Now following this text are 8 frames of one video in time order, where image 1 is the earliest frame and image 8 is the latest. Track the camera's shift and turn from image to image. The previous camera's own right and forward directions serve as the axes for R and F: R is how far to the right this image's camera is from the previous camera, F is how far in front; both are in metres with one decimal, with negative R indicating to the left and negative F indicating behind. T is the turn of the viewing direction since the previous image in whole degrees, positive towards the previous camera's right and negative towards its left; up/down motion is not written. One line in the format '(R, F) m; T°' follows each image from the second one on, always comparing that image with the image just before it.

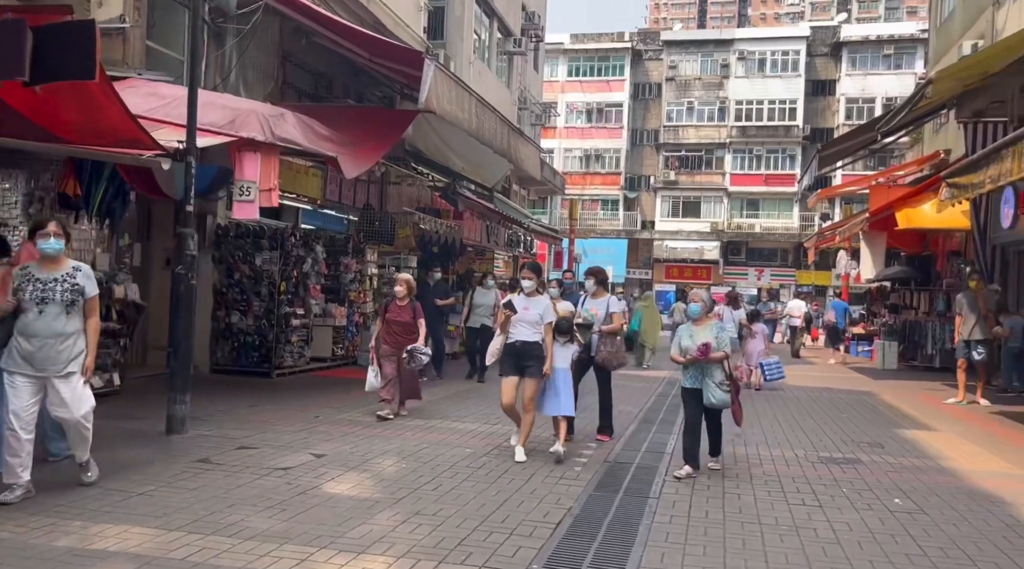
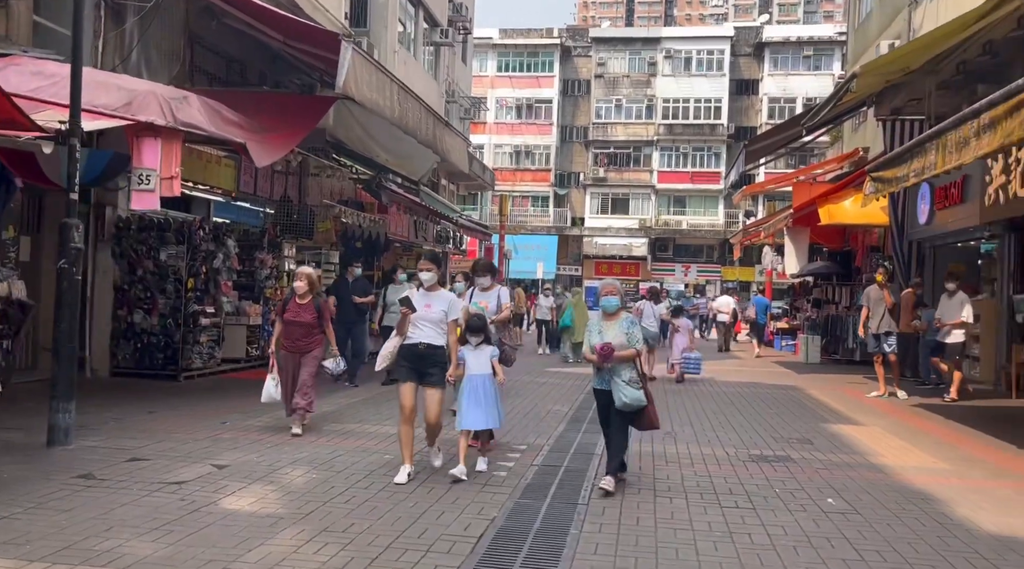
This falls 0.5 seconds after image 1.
(+0.1, +0.3) m; +5°
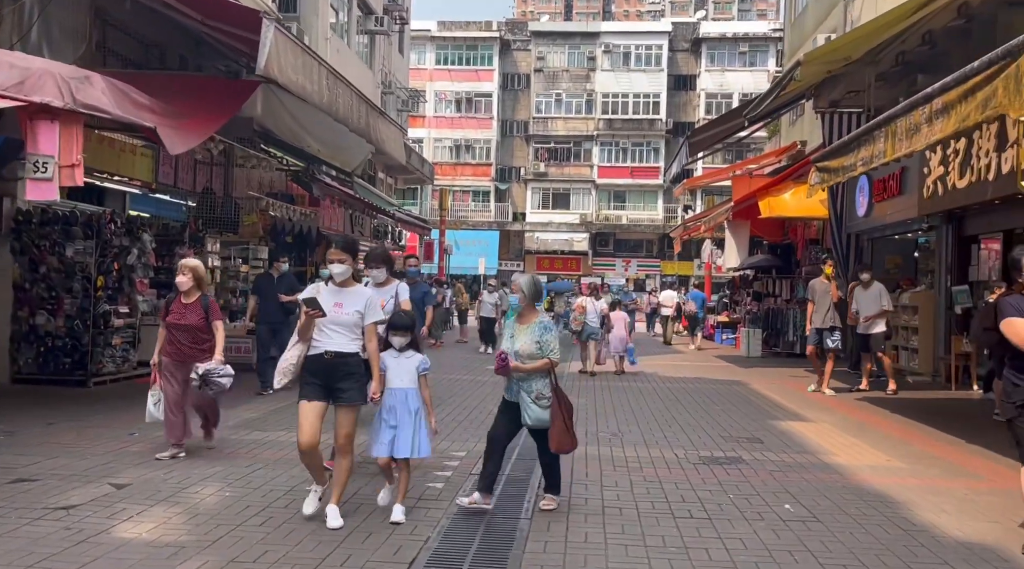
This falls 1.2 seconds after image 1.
(0.0, +0.4) m; +4°
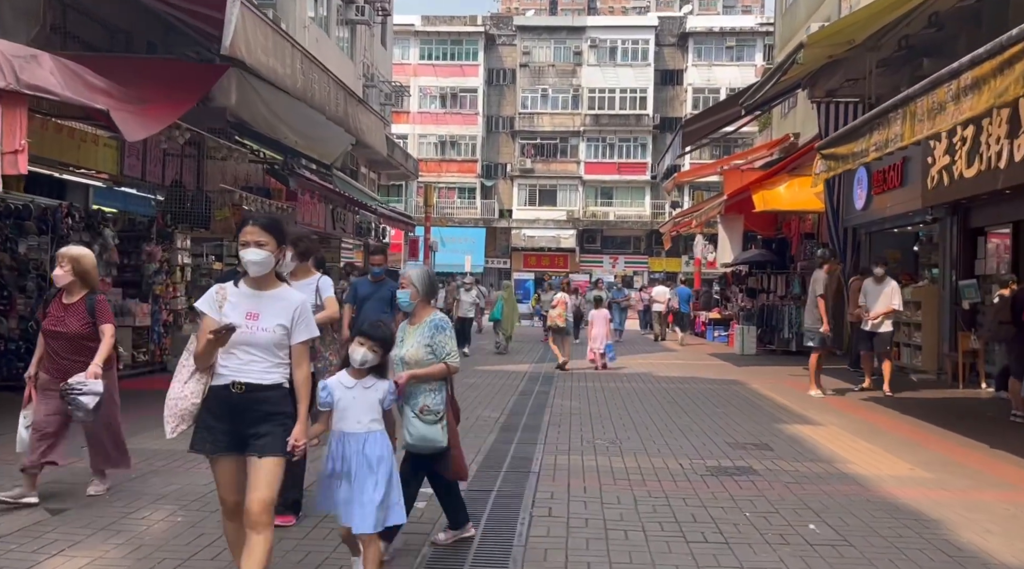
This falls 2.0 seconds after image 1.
(0.0, +0.6) m; +1°
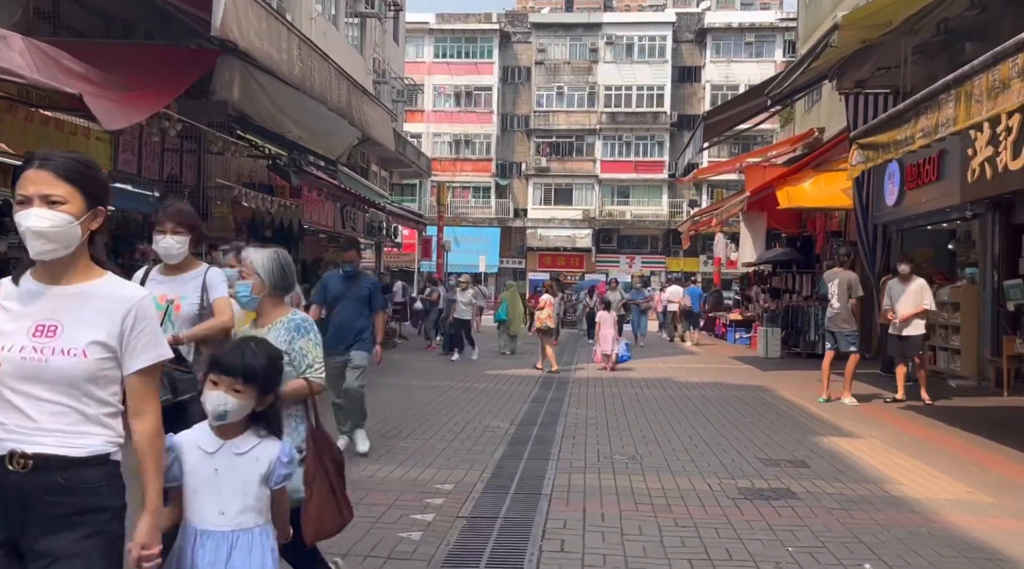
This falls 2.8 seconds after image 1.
(0.0, +0.6) m; -1°
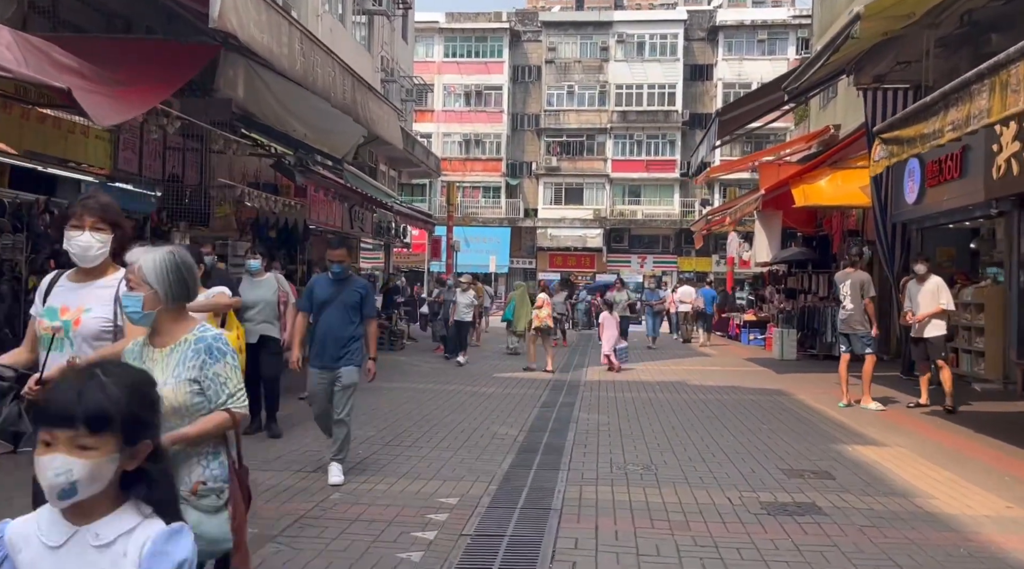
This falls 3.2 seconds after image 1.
(0.0, +0.3) m; -1°
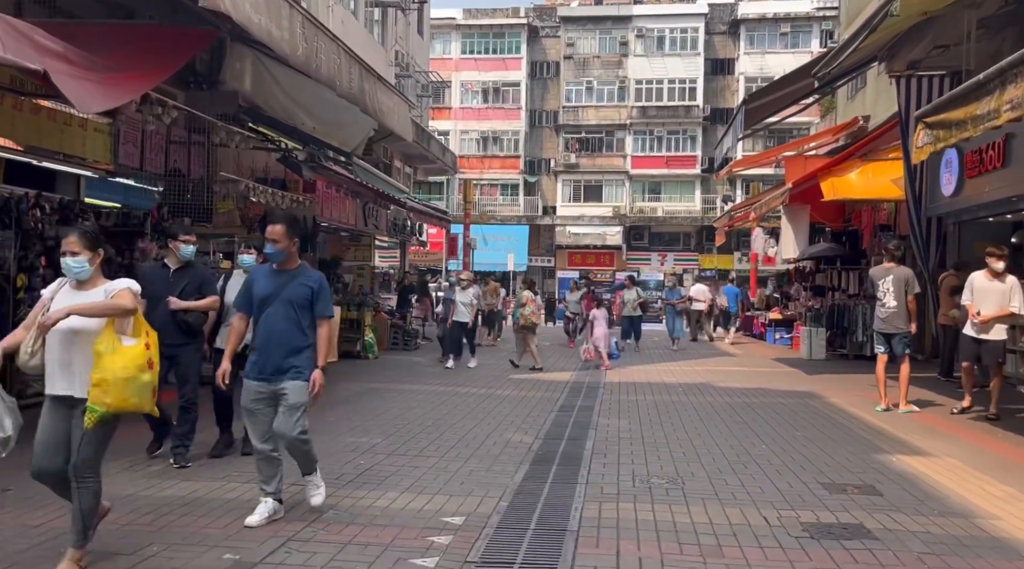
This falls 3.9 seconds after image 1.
(0.0, +0.5) m; -1°
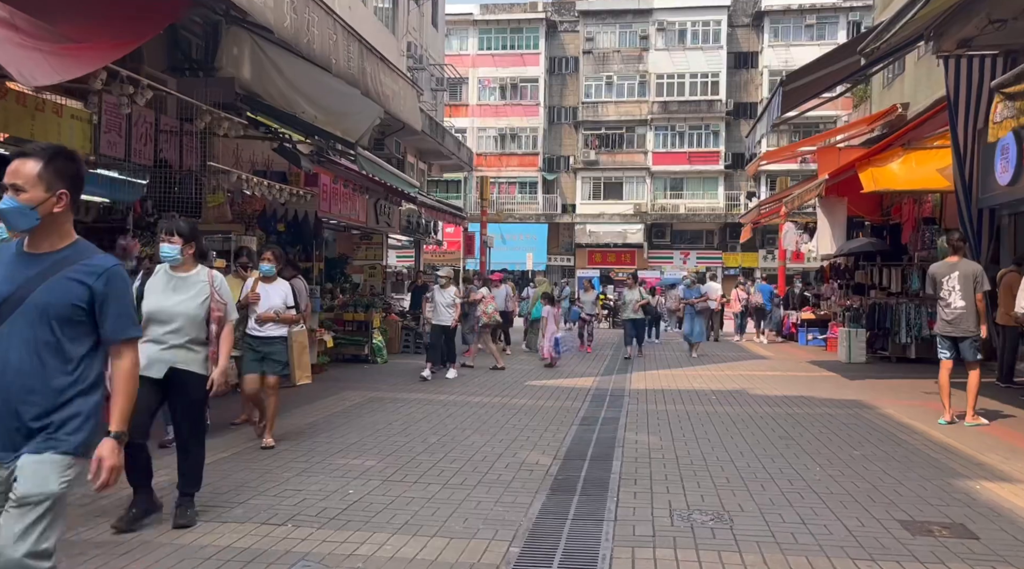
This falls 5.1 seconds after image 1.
(0.0, +0.9) m; -1°
